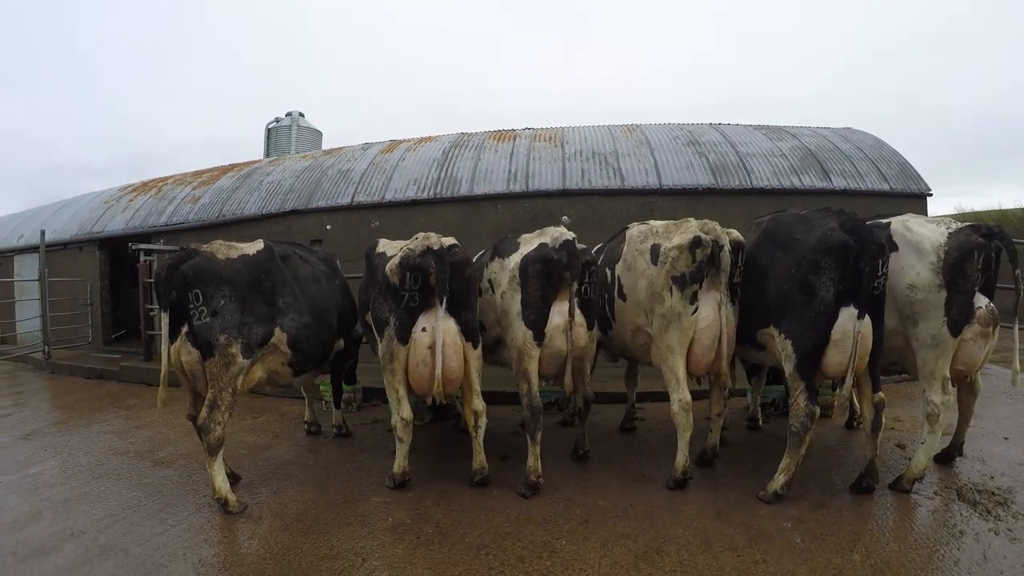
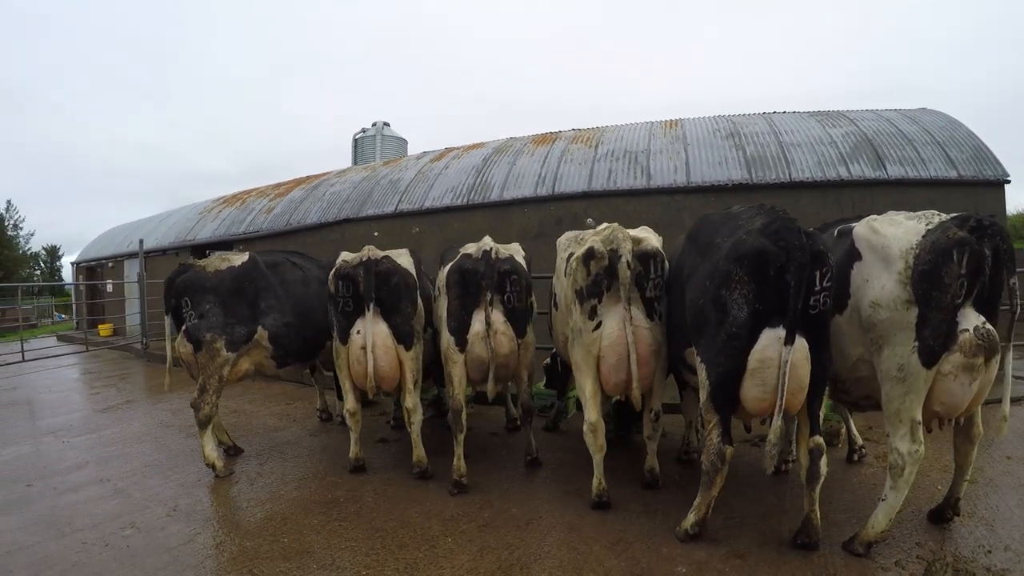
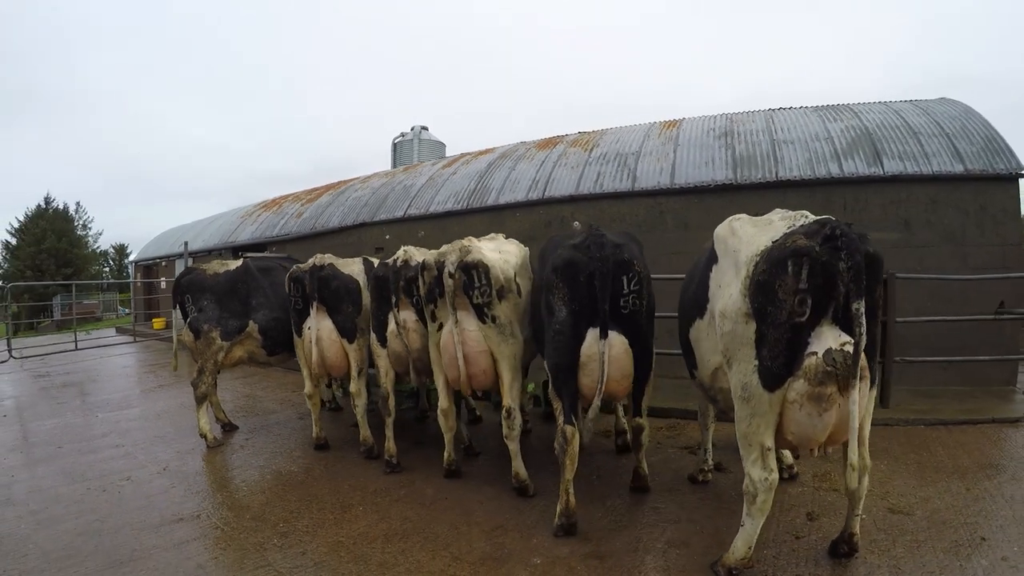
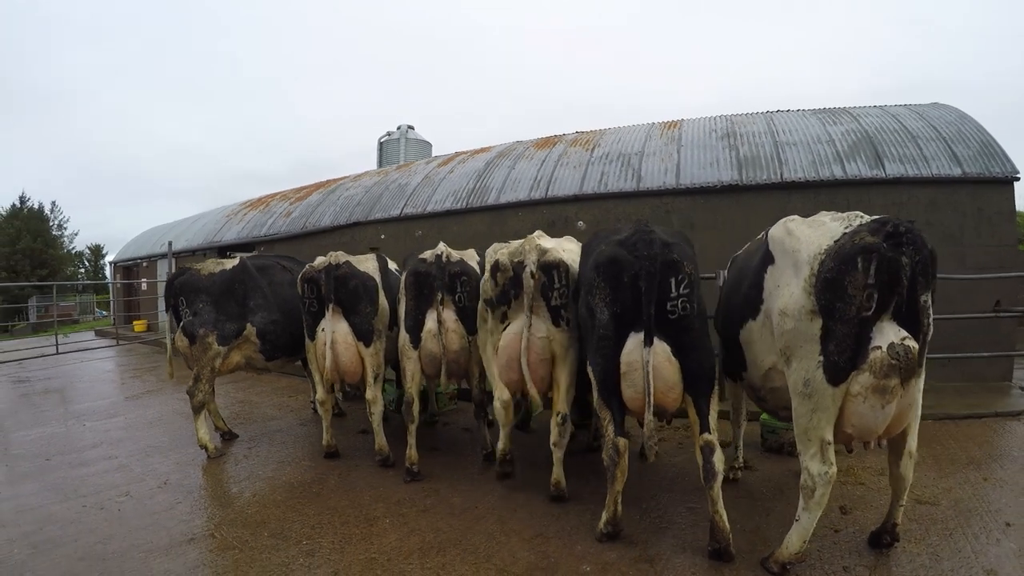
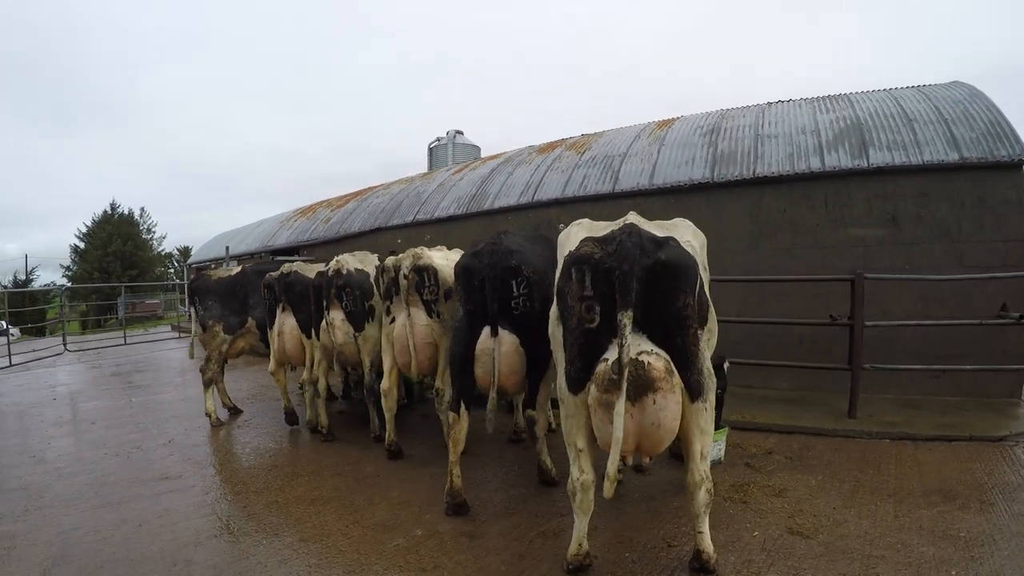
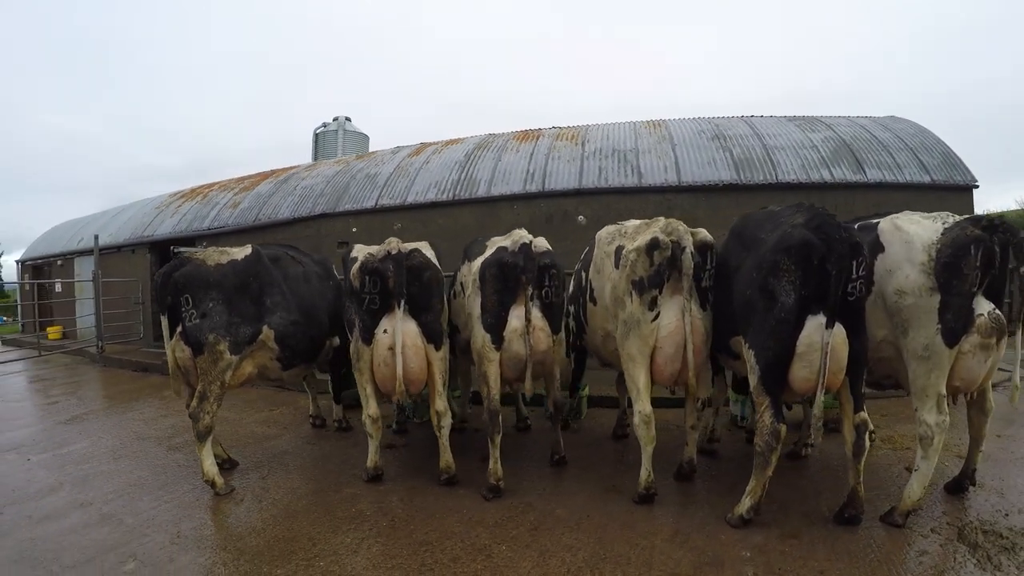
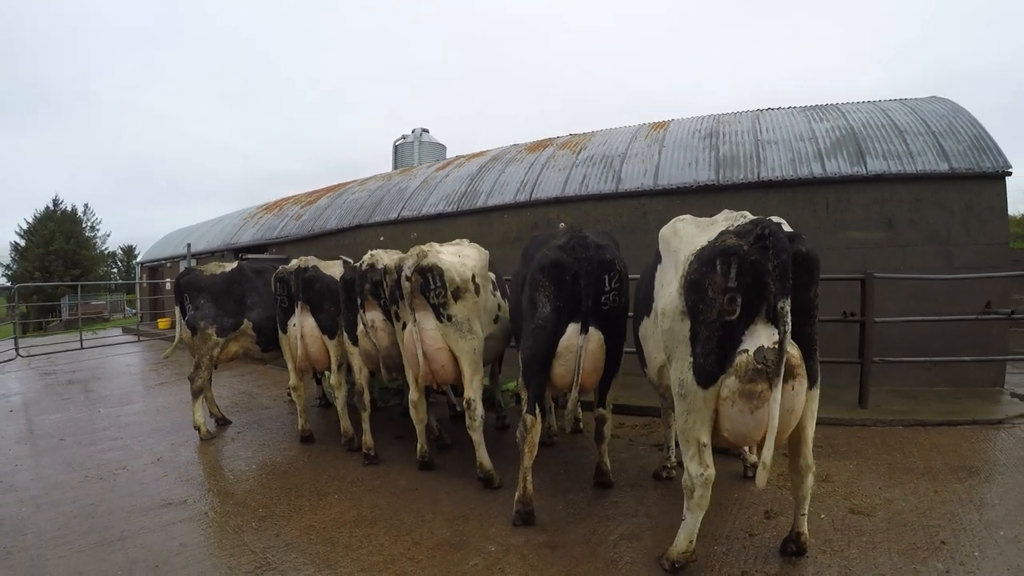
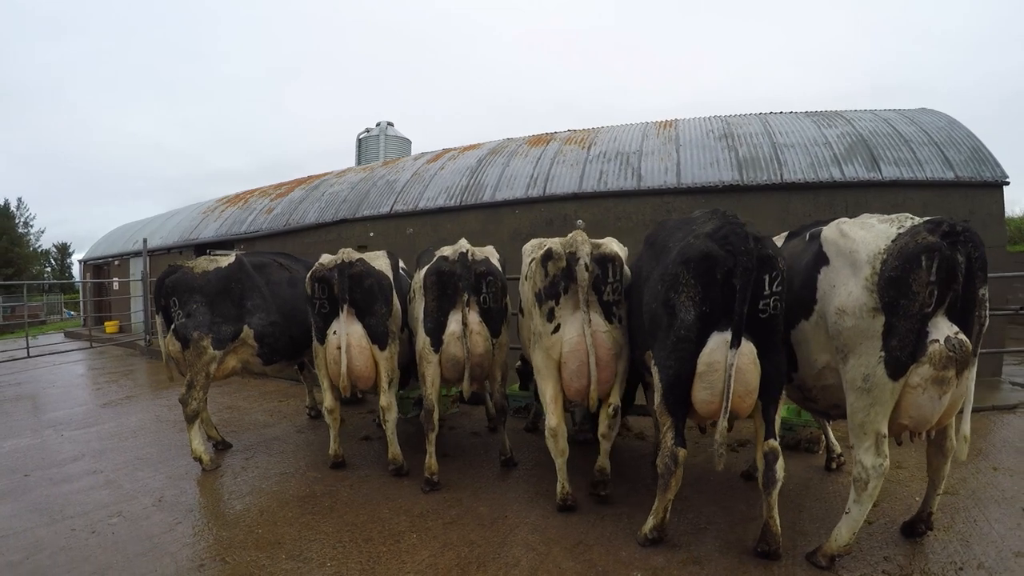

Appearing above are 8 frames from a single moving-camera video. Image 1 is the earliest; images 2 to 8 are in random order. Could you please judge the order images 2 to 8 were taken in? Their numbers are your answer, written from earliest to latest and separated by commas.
6, 2, 8, 4, 3, 7, 5
